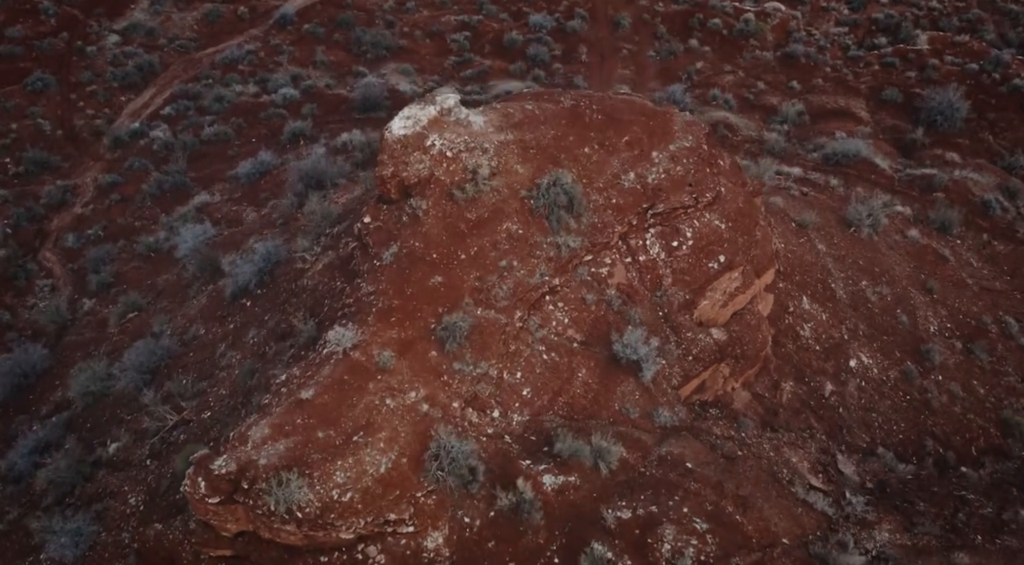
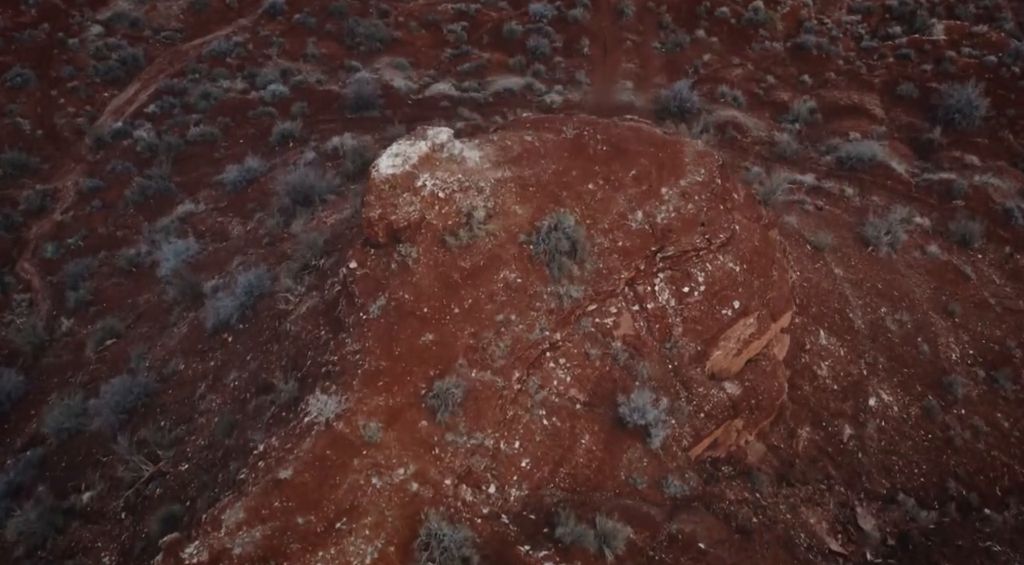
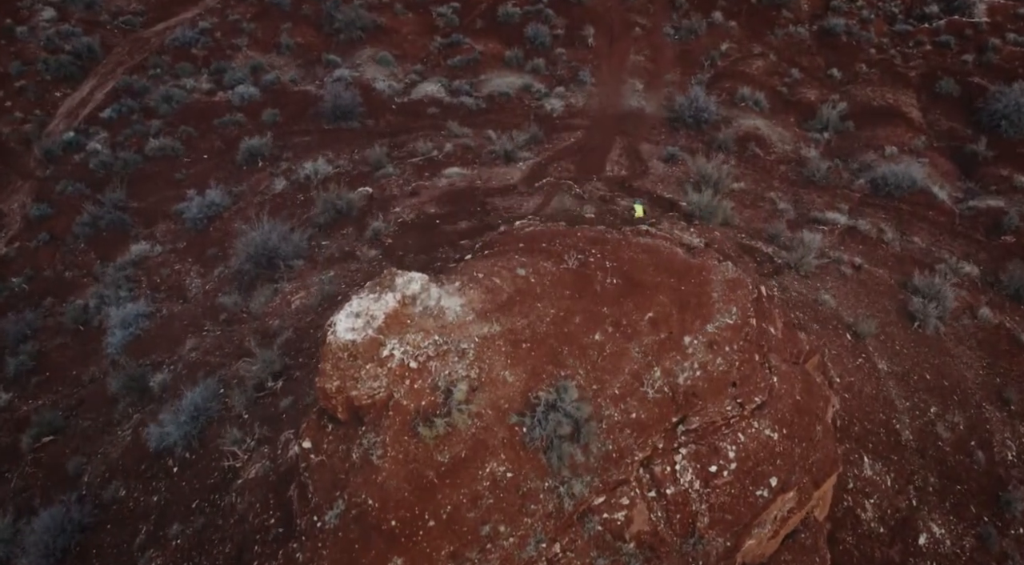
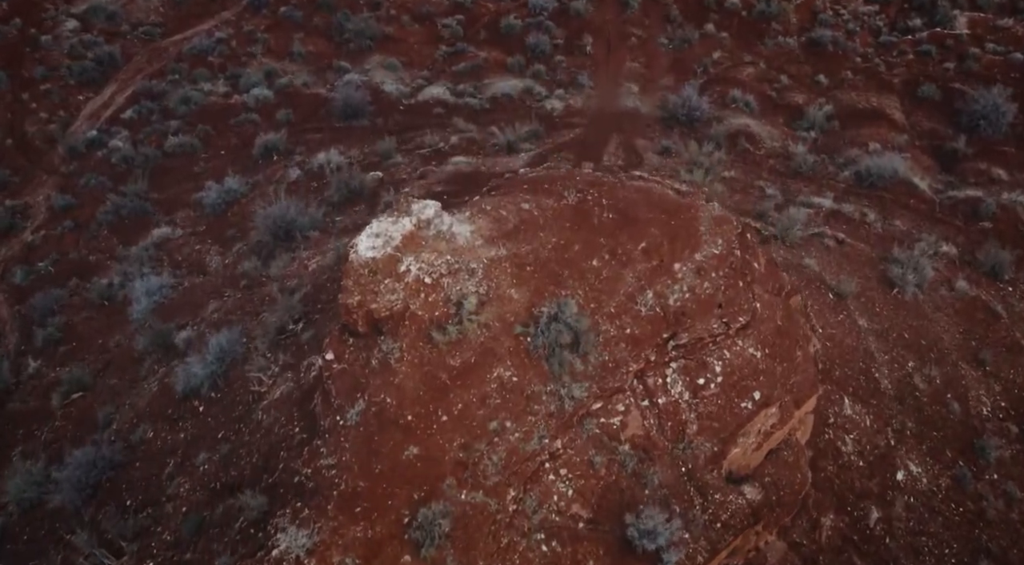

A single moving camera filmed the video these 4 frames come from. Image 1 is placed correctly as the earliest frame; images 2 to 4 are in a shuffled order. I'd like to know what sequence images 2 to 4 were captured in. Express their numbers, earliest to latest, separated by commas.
2, 4, 3
